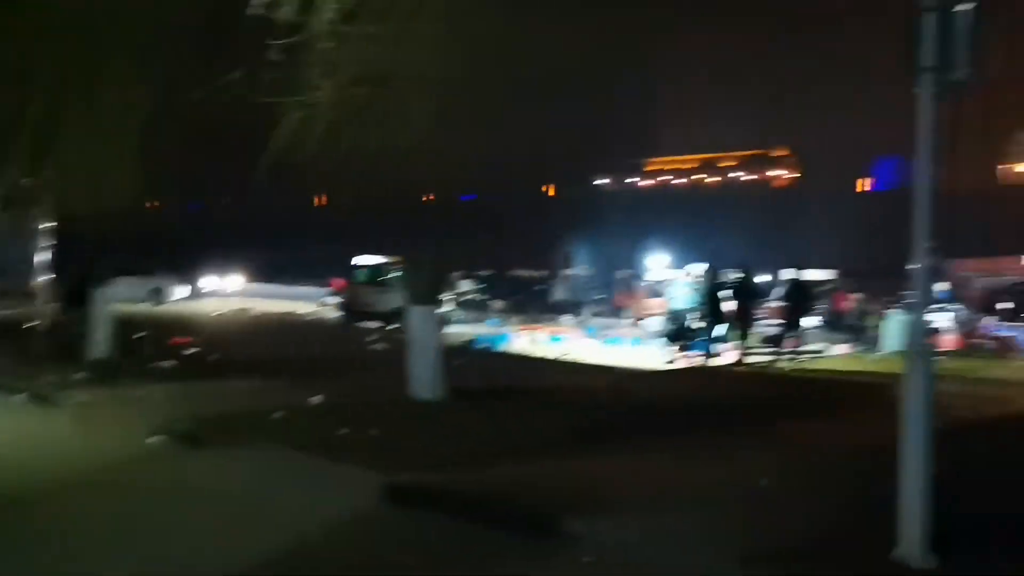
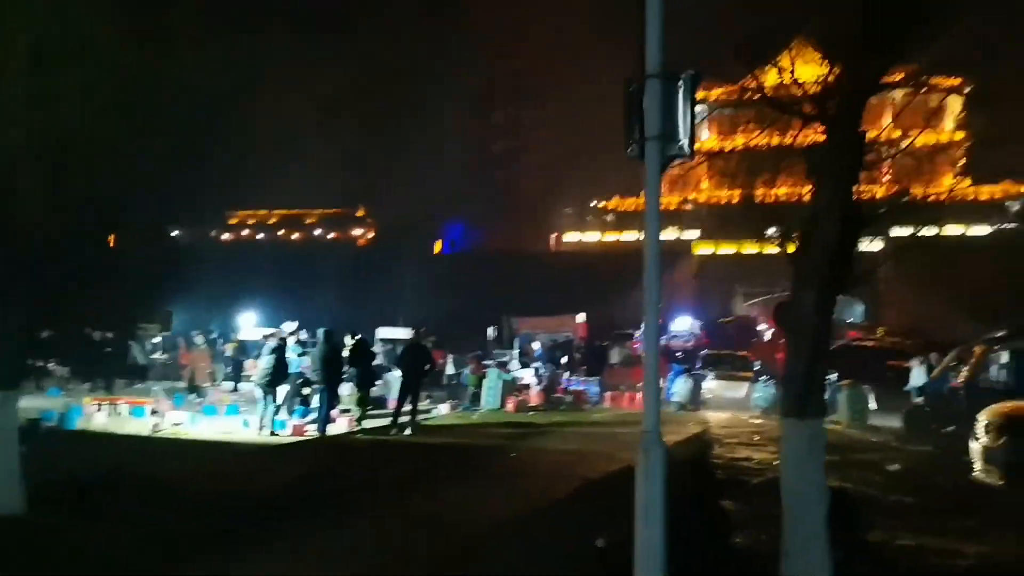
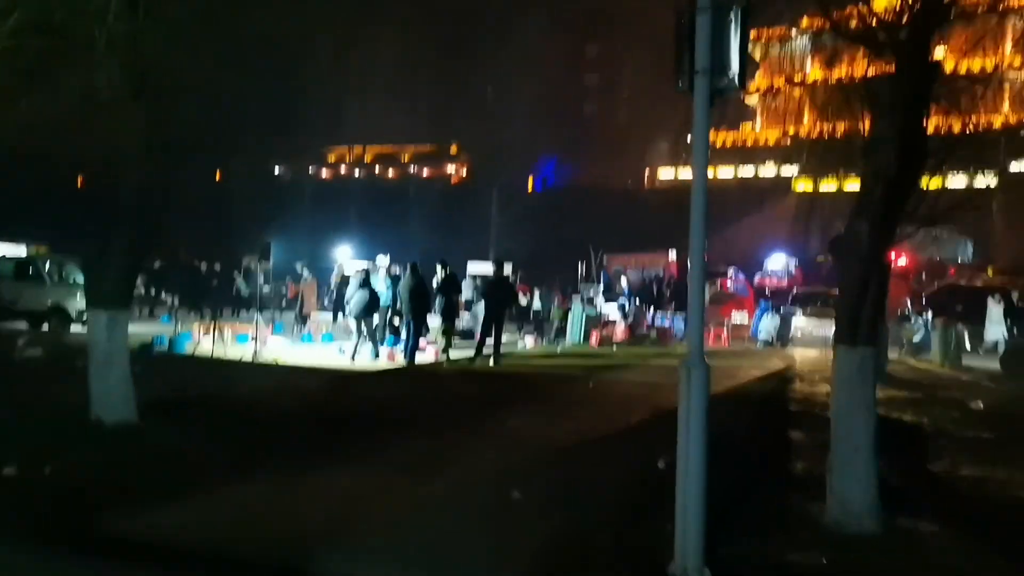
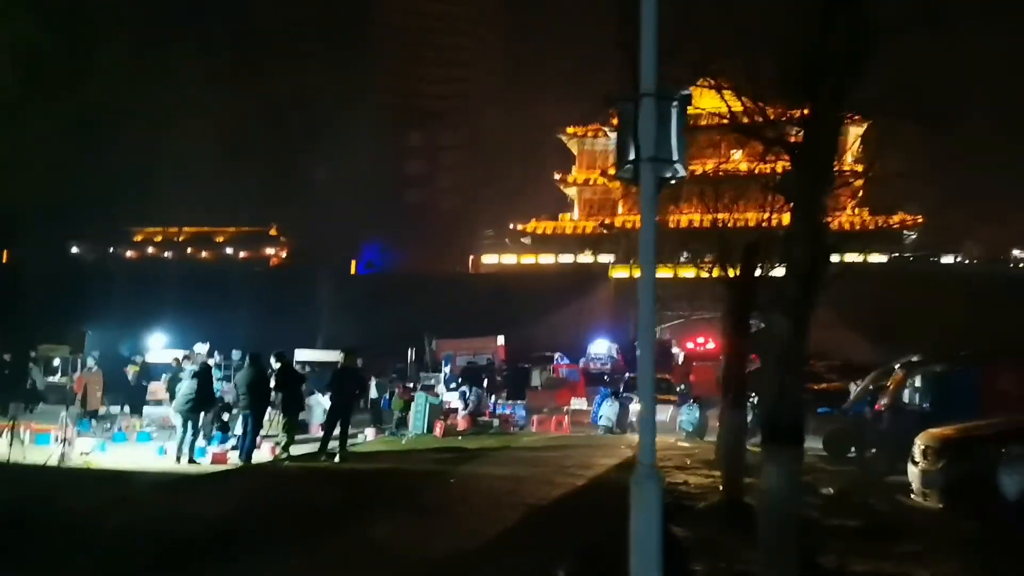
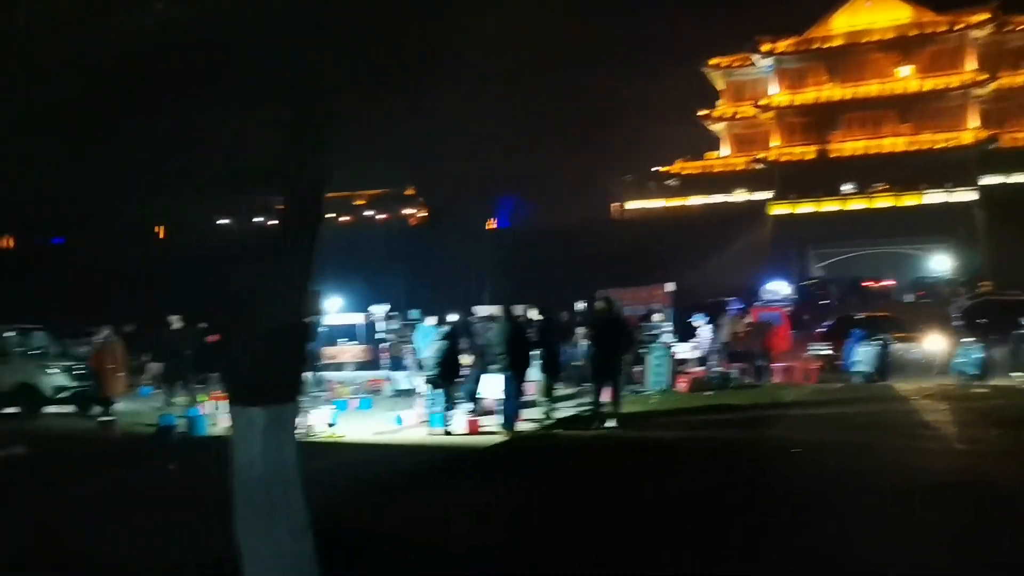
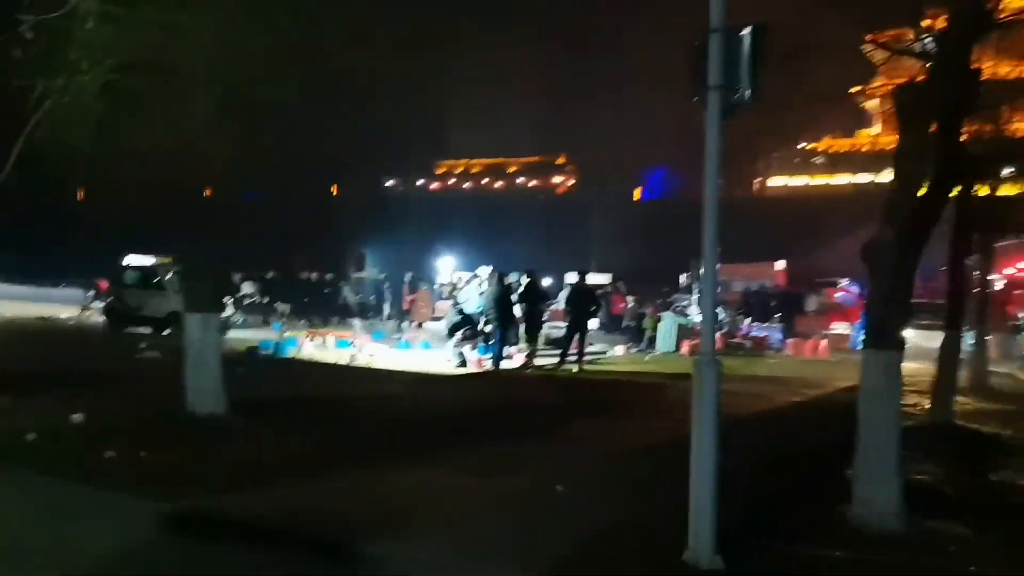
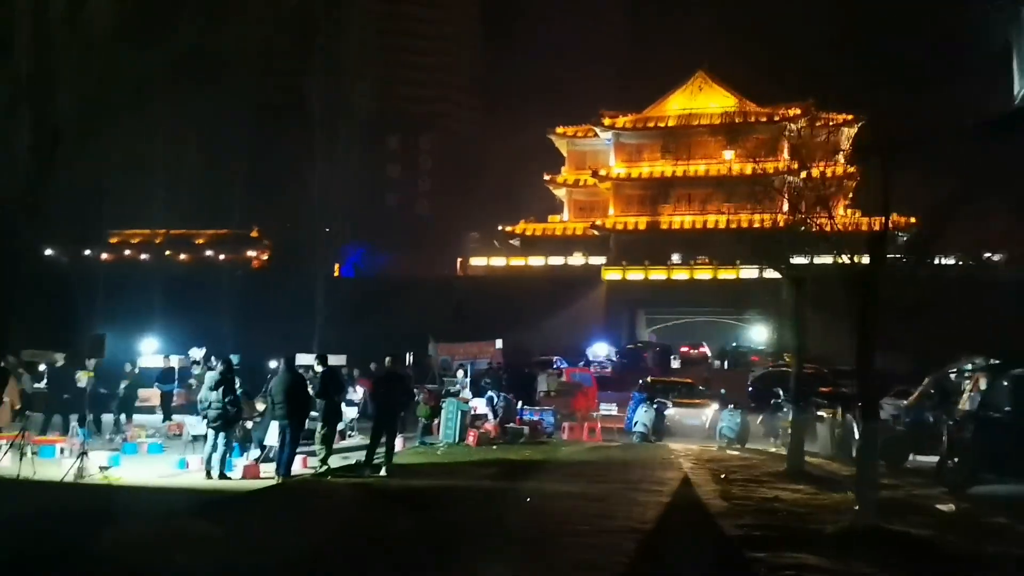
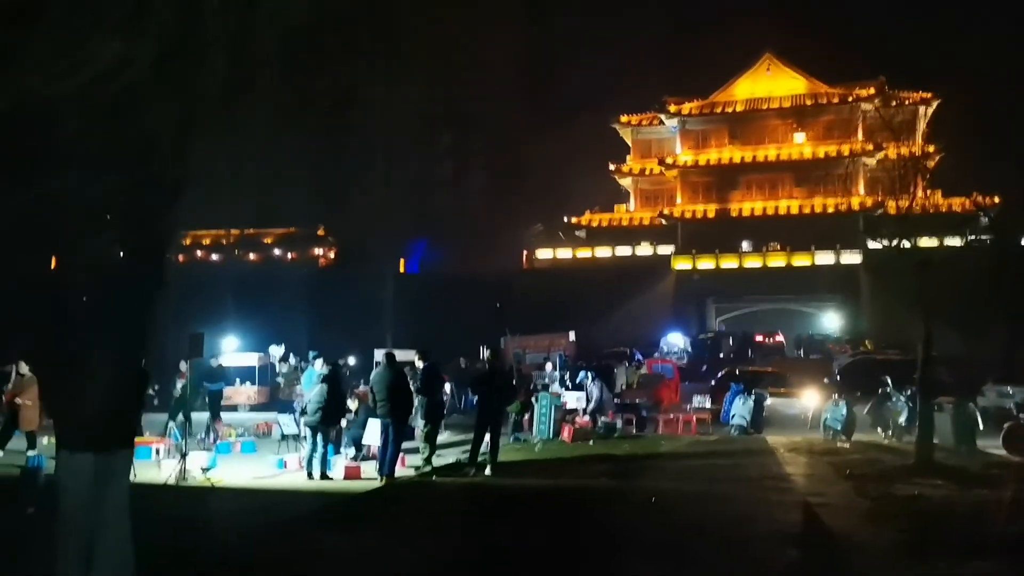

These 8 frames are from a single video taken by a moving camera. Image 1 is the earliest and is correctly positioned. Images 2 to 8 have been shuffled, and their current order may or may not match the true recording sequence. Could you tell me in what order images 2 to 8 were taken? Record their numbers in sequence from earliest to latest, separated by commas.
6, 3, 2, 4, 7, 8, 5
